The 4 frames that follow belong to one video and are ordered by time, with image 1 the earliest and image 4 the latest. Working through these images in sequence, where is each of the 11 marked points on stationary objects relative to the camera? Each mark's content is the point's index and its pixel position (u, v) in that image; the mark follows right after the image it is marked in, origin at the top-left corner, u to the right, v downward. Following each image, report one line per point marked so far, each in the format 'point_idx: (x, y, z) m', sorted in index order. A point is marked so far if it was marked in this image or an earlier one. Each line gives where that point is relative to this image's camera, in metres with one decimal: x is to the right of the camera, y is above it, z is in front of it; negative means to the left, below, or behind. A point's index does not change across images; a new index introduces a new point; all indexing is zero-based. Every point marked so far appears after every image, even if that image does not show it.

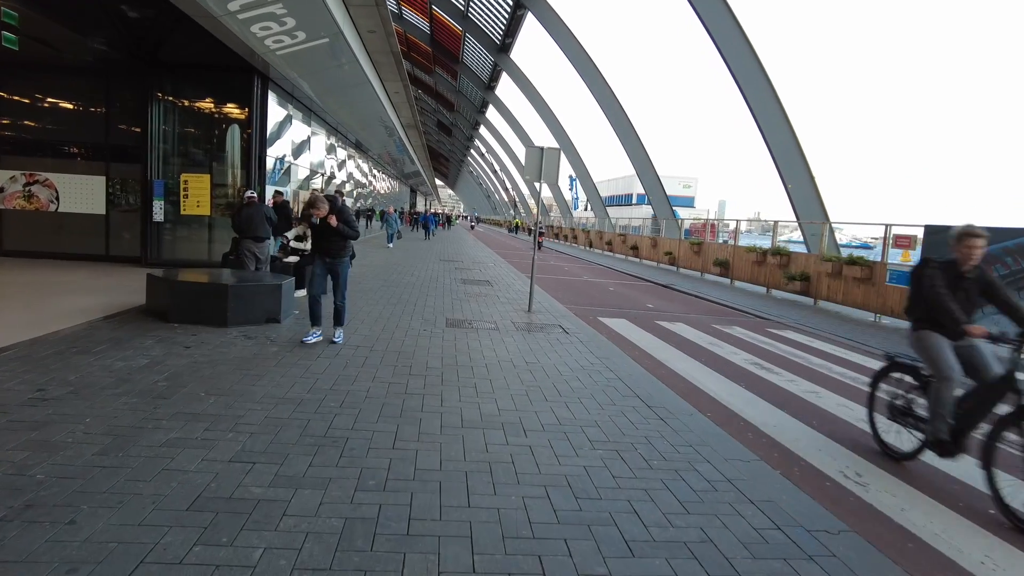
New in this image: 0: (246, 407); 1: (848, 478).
0: (-1.9, -0.8, +4.6) m
1: (+2.2, -1.3, +4.3) m
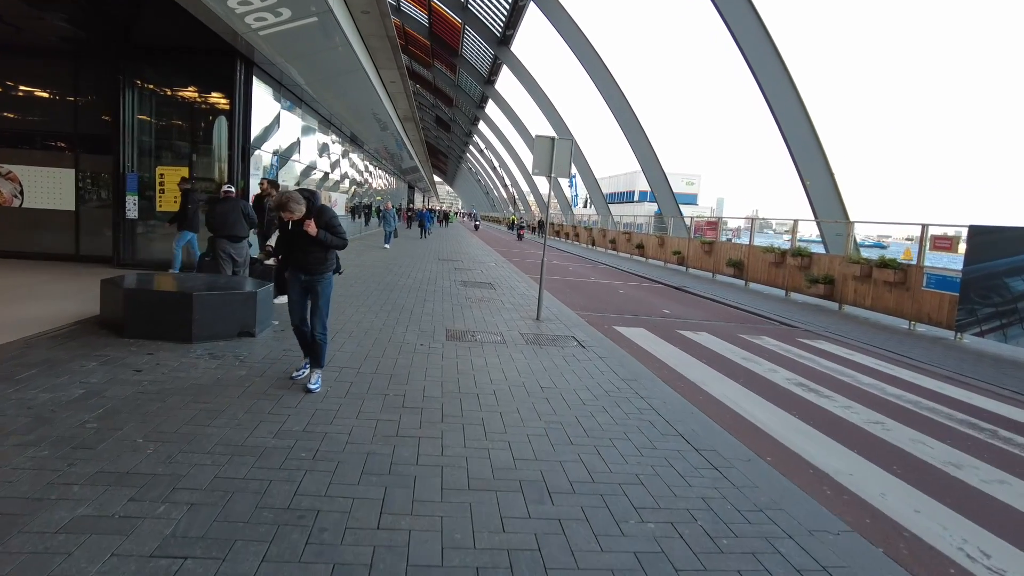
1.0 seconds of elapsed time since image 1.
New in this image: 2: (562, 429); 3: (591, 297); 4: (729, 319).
0: (-1.7, -0.9, +3.6) m
1: (+2.4, -1.4, +3.3) m
2: (+0.4, -1.0, +4.7) m
3: (+1.6, -0.2, +13.2) m
4: (+4.0, -0.6, +12.1) m
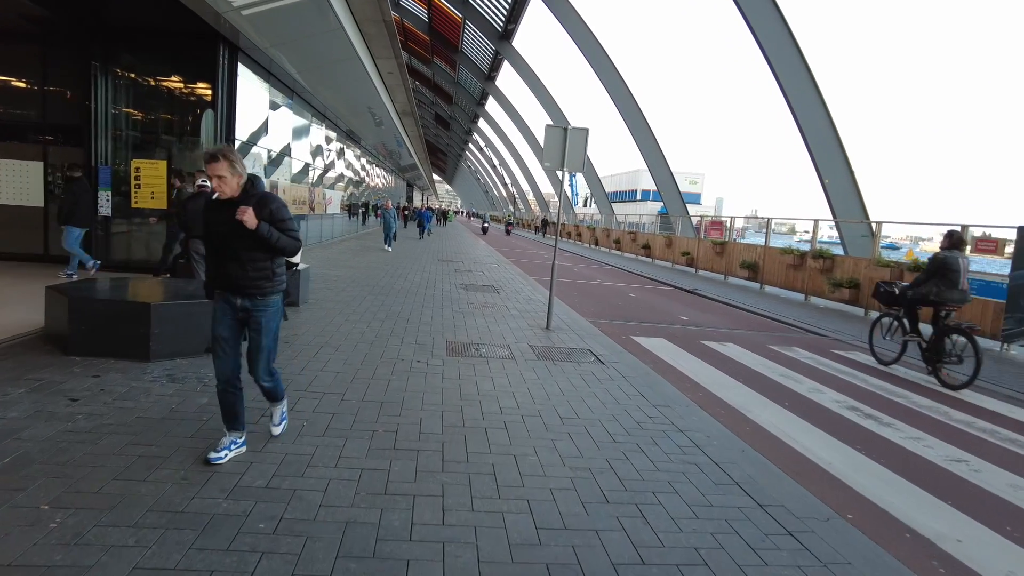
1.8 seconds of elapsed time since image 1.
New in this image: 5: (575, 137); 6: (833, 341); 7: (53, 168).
0: (-1.6, -1.0, +2.7) m
1: (+2.5, -1.5, +2.4) m
2: (+0.5, -1.1, +3.8) m
3: (+1.7, -0.3, +12.3) m
4: (+4.1, -0.7, +11.2) m
5: (+0.8, +1.9, +8.4) m
6: (+5.1, -0.8, +10.3) m
7: (-7.9, +2.1, +11.3) m
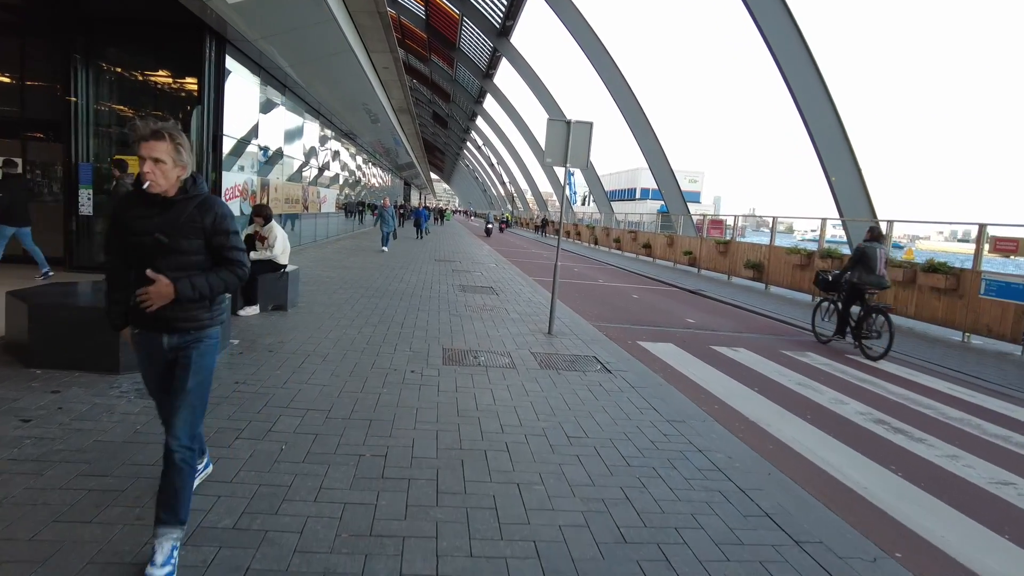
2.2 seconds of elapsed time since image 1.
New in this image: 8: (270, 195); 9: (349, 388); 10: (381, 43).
0: (-1.6, -1.1, +2.2) m
1: (+2.5, -1.5, +2.0) m
2: (+0.5, -1.2, +3.3) m
3: (+1.7, -0.3, +11.9) m
4: (+4.1, -0.7, +10.7) m
5: (+0.8, +1.9, +8.0) m
6: (+5.1, -0.9, +9.9) m
7: (-7.9, +2.0, +10.8) m
8: (-5.5, +2.1, +14.9) m
9: (-1.3, -0.8, +5.1) m
10: (-3.1, +5.9, +15.7) m
